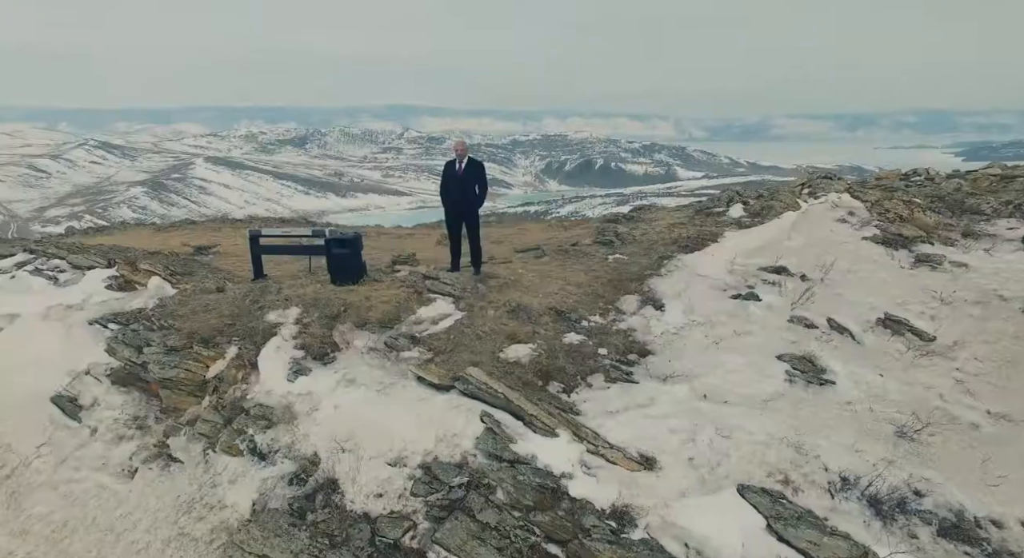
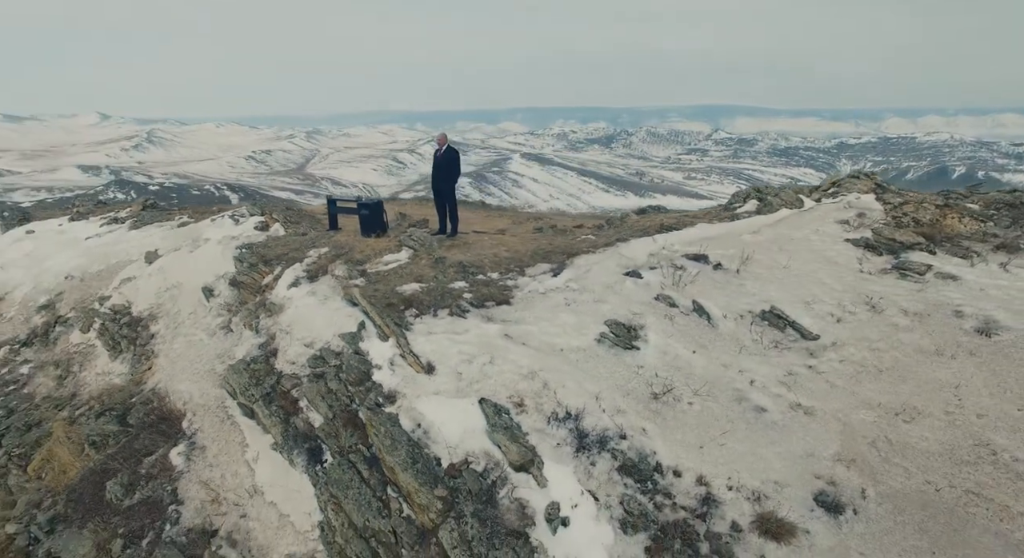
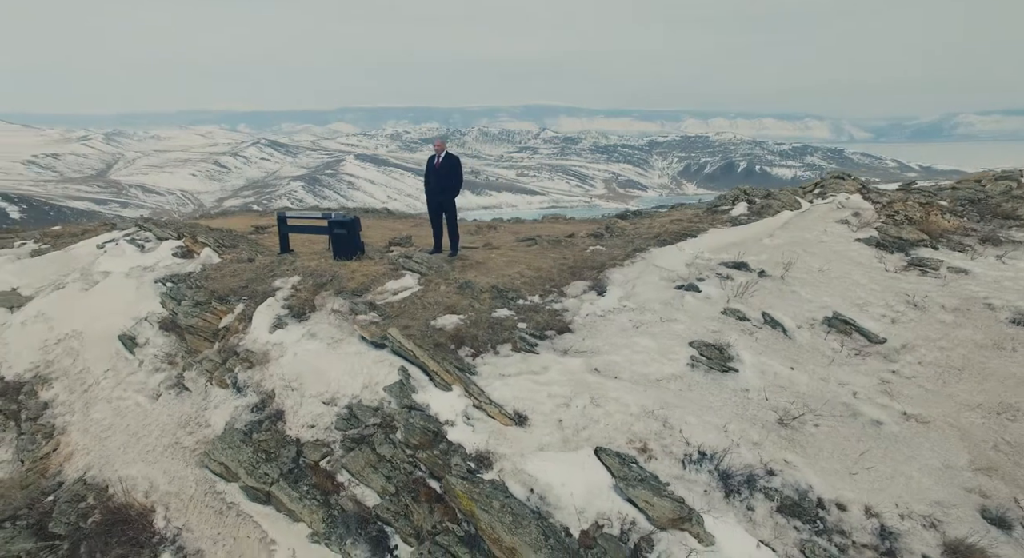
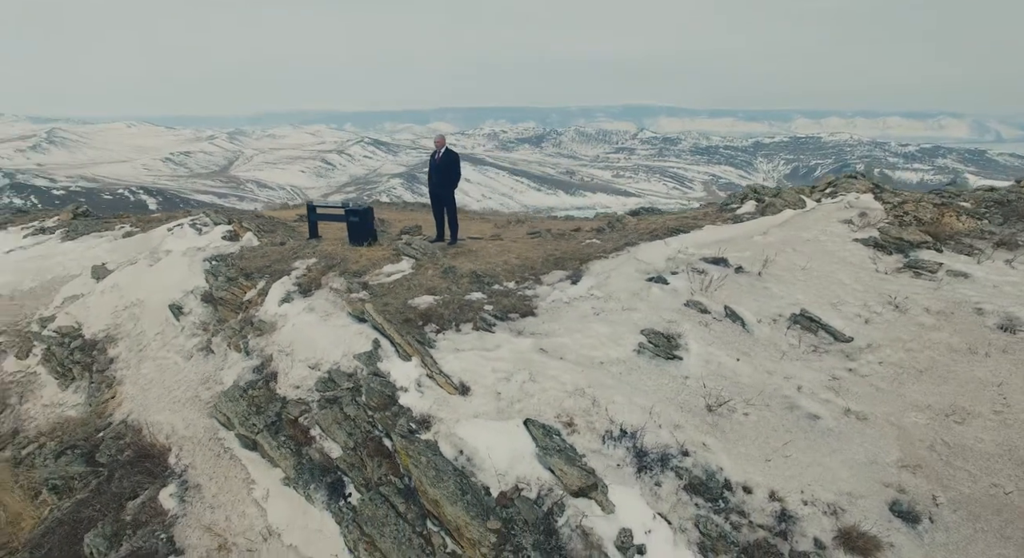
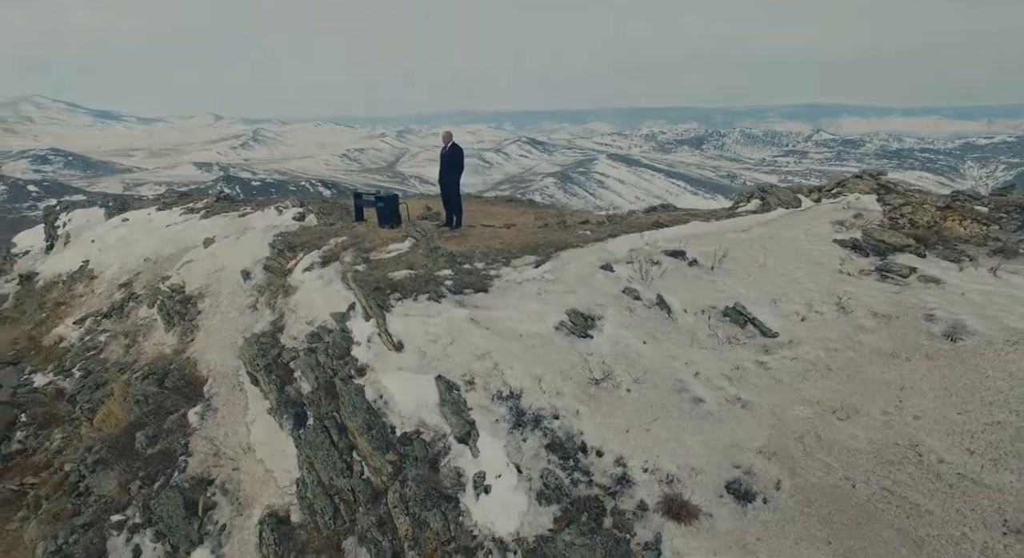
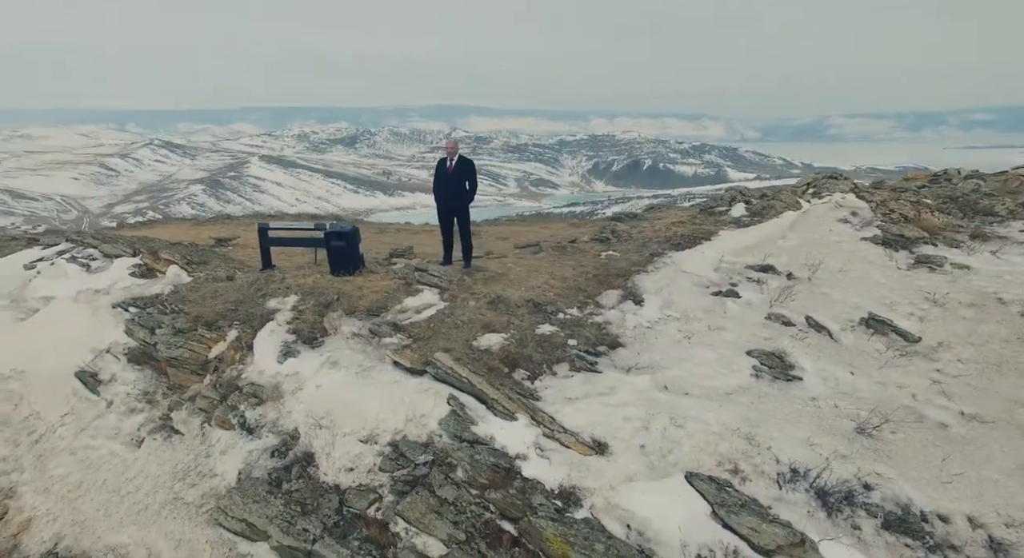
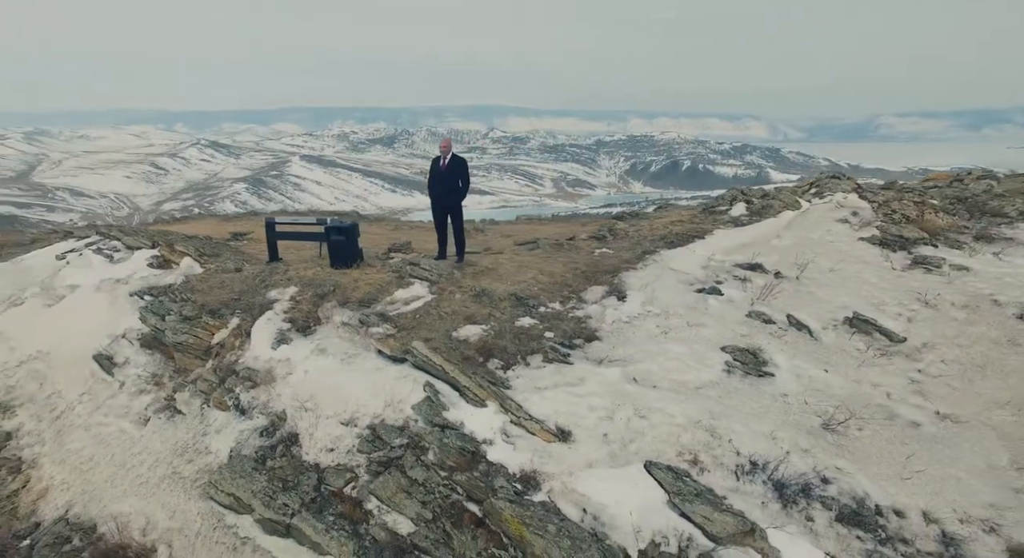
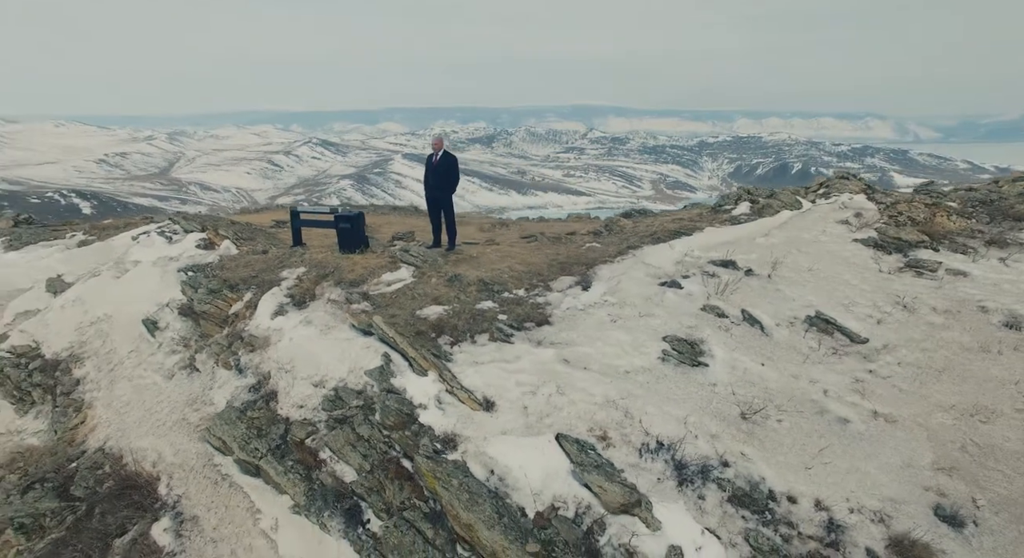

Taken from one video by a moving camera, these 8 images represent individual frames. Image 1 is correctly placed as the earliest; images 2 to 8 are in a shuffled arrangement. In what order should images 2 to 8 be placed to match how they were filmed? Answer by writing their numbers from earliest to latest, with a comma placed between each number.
6, 7, 3, 8, 4, 2, 5
